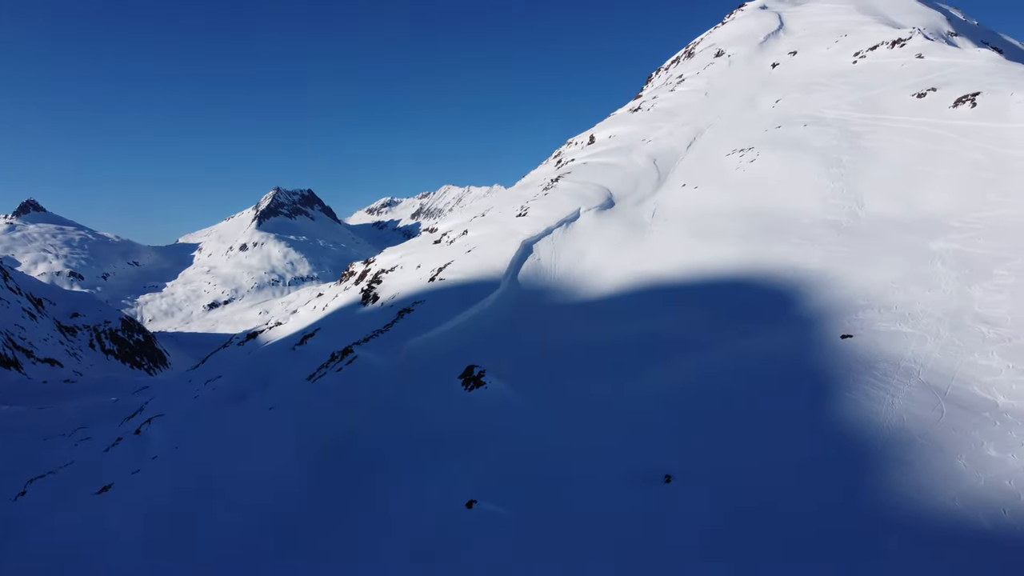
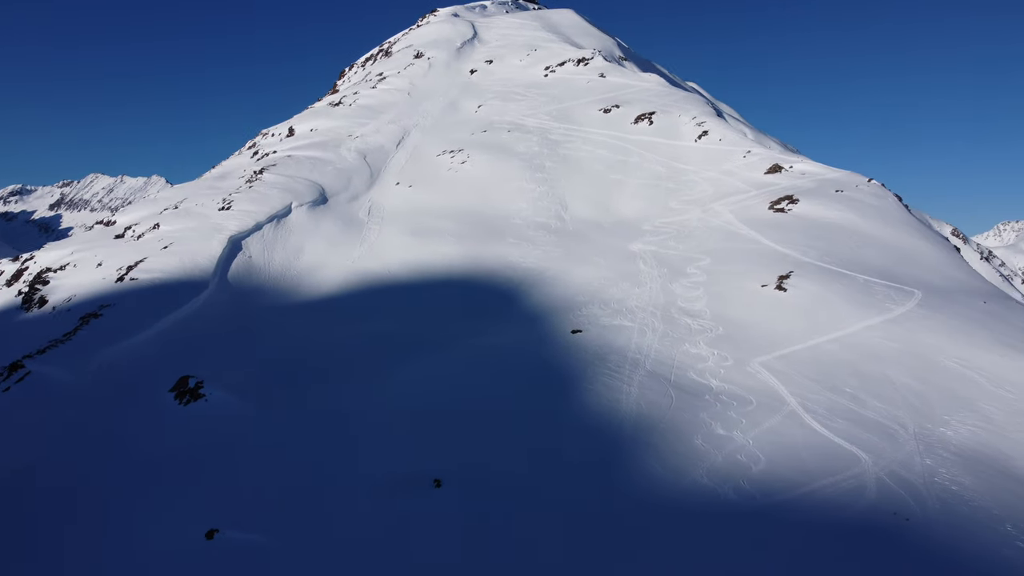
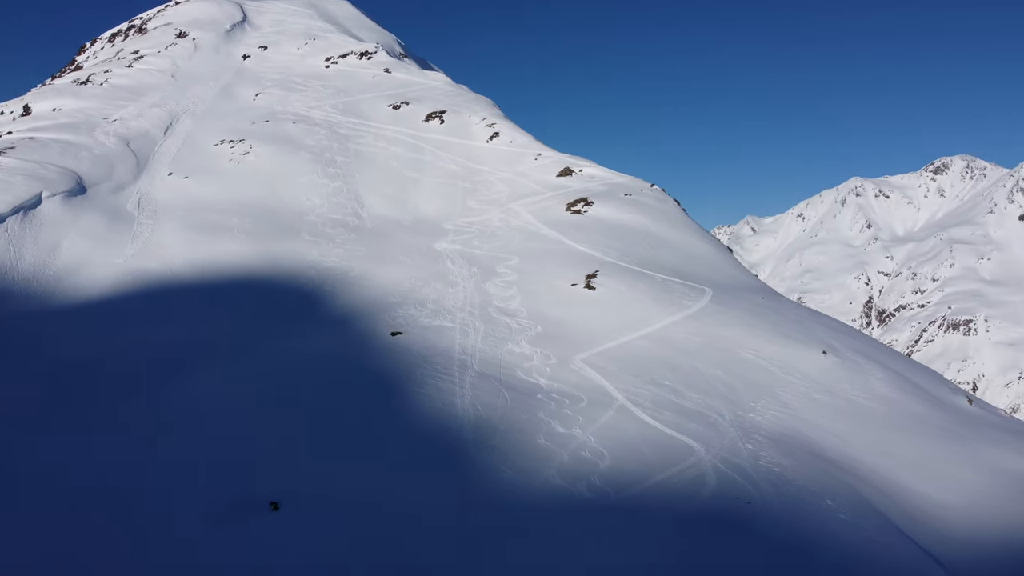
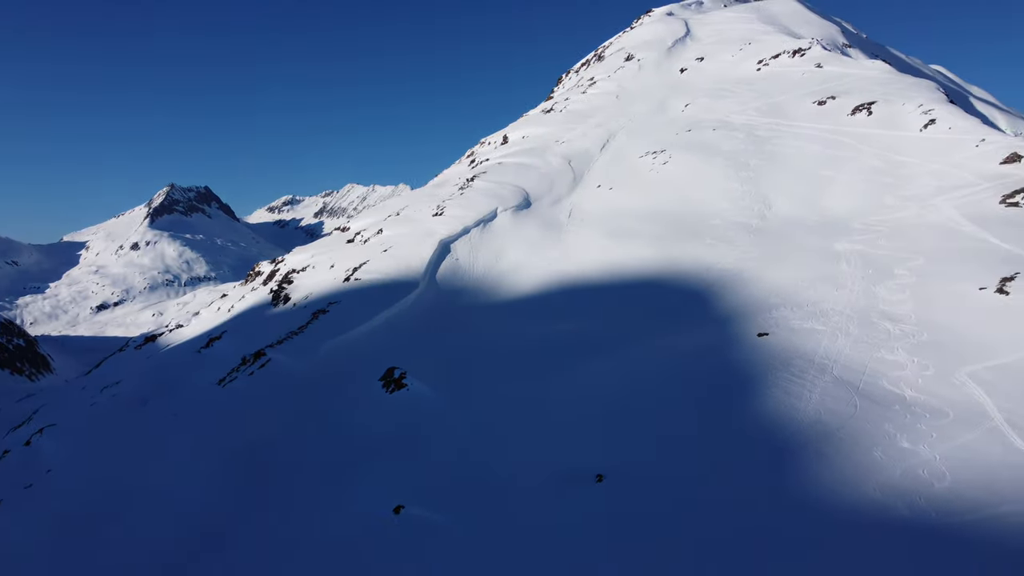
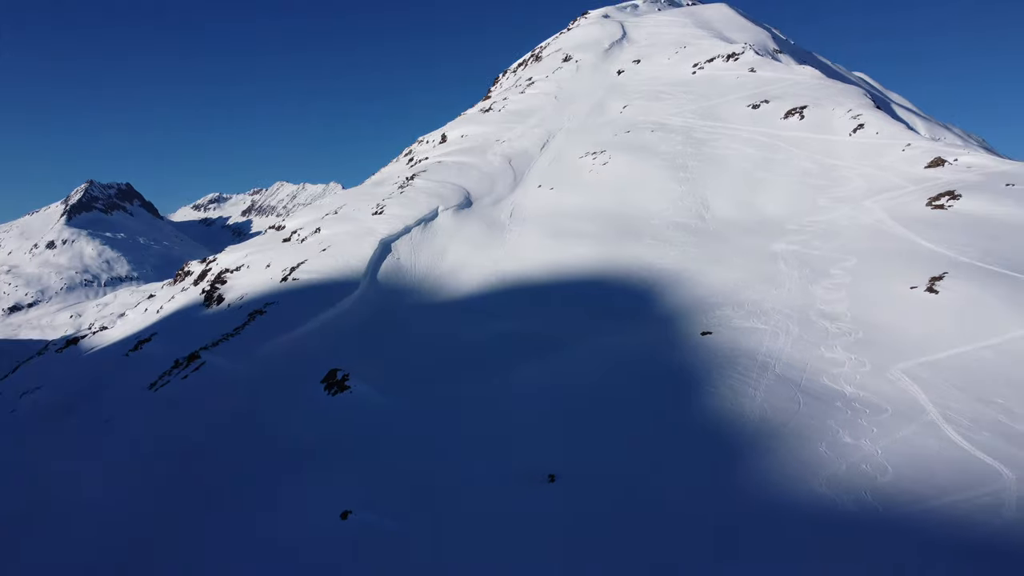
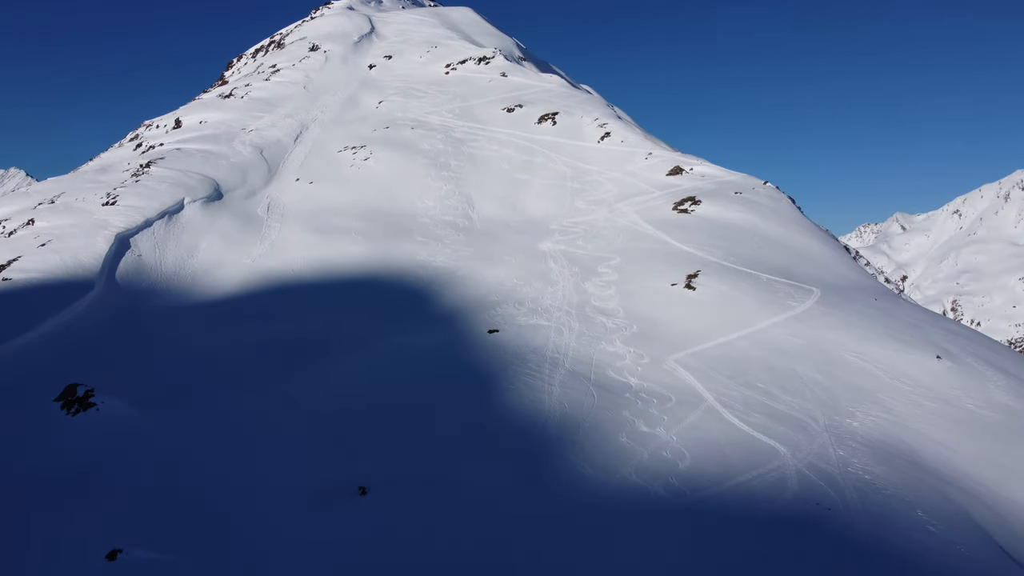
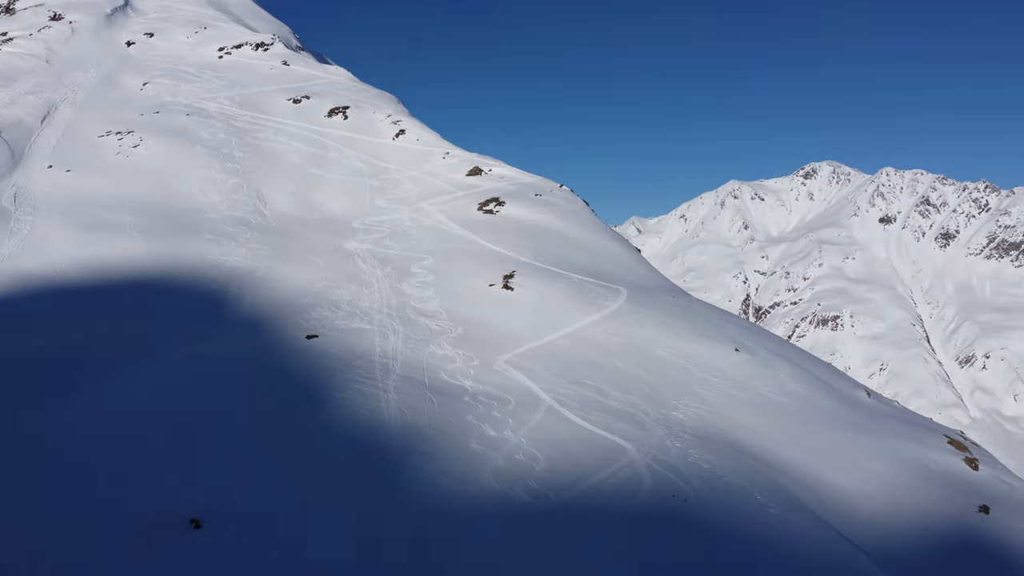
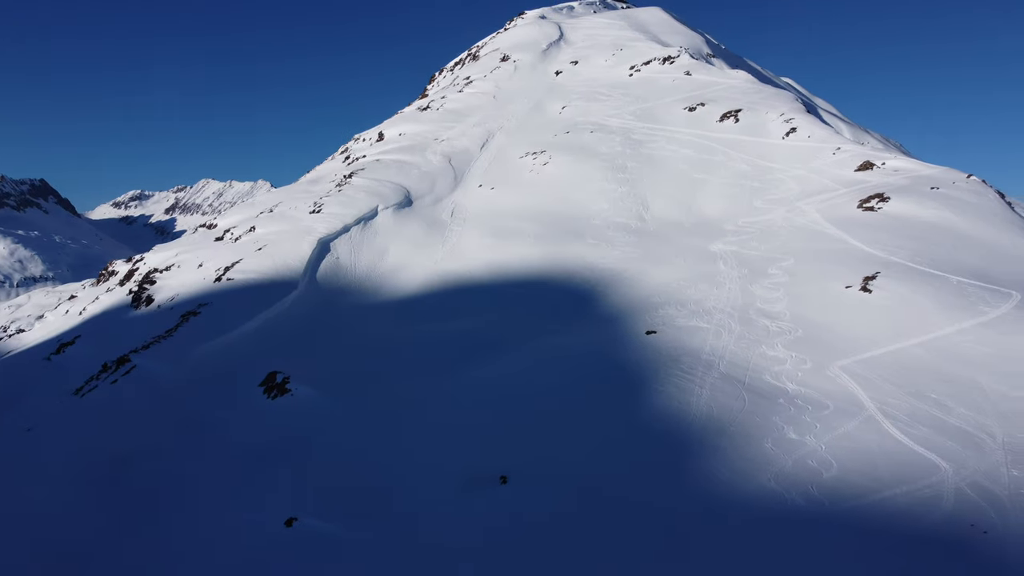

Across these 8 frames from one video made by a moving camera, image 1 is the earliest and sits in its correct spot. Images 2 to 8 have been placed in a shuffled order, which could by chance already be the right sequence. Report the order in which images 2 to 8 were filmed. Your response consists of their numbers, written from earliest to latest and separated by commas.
4, 5, 8, 2, 6, 3, 7
